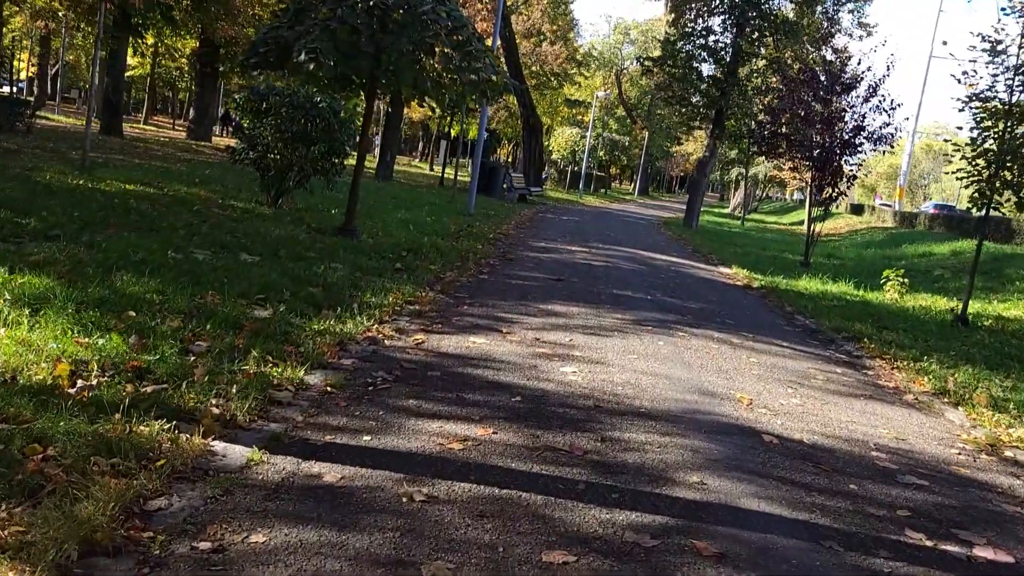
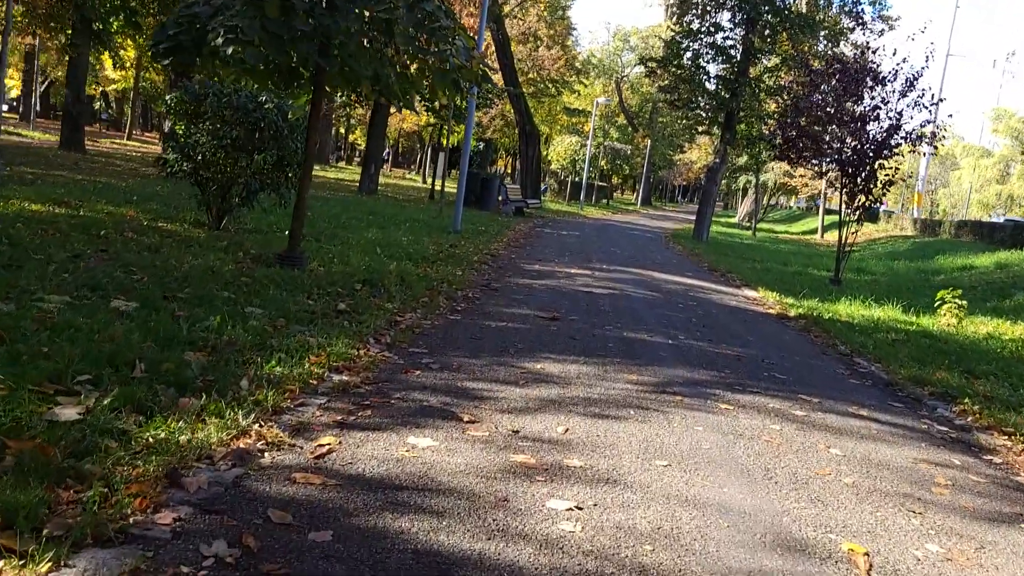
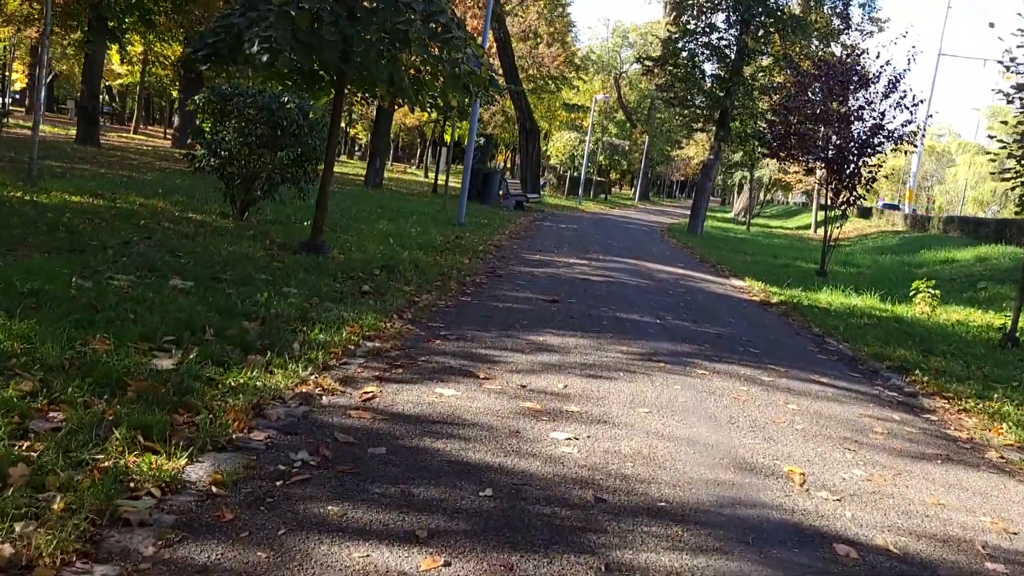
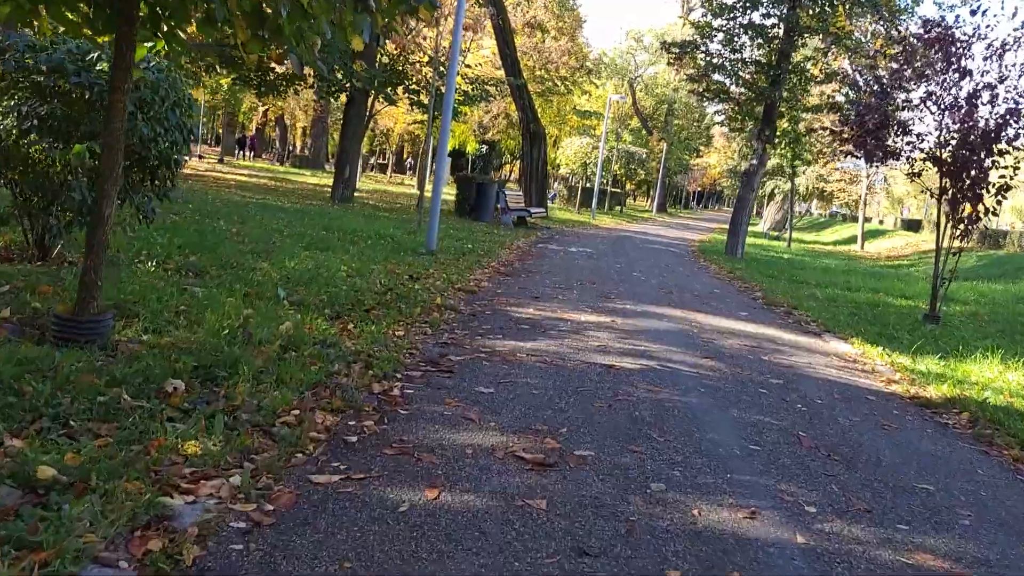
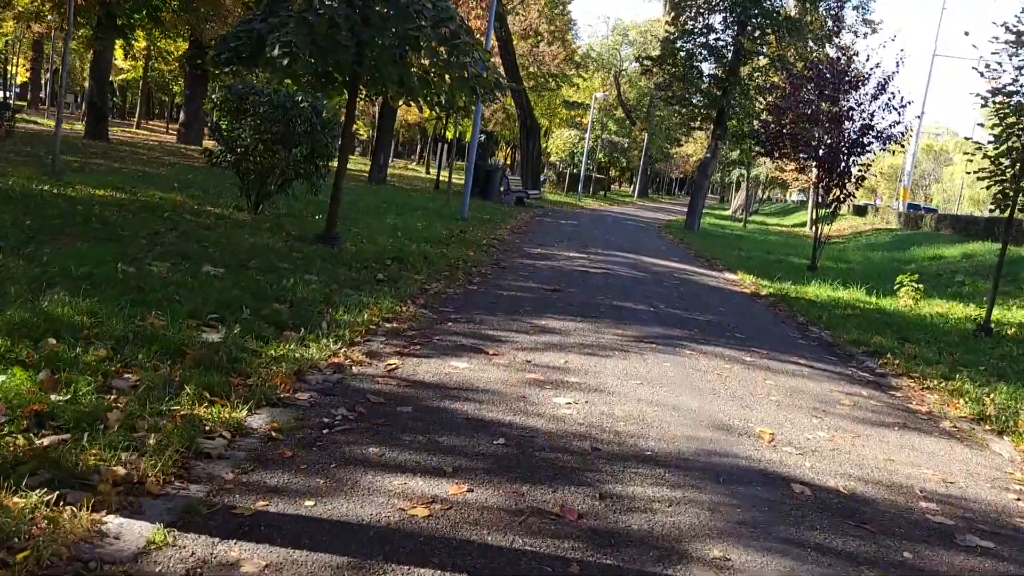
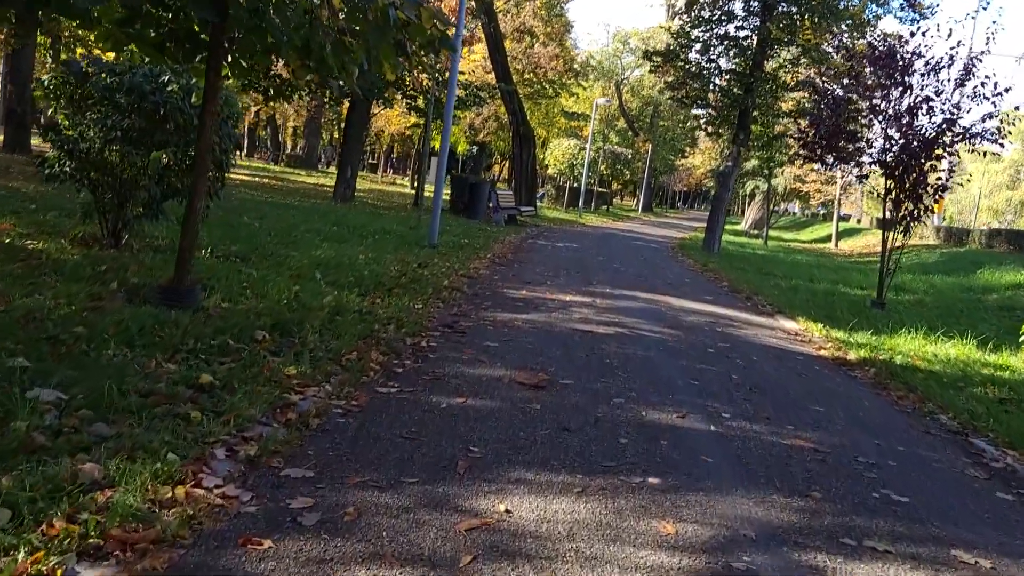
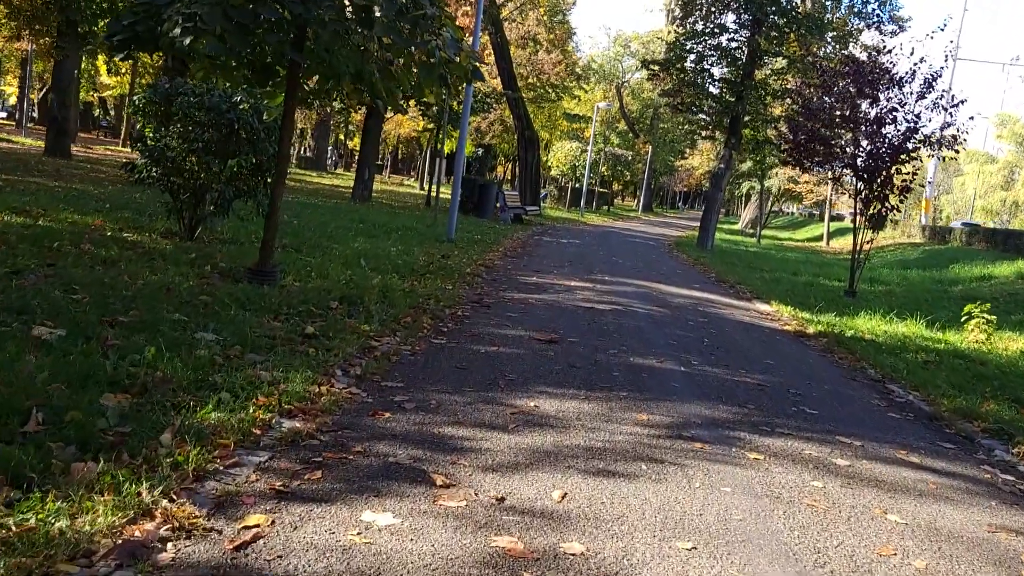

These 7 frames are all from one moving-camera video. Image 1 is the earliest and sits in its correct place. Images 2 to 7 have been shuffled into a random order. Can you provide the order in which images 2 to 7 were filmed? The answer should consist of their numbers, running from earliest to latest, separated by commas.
5, 3, 2, 7, 6, 4
